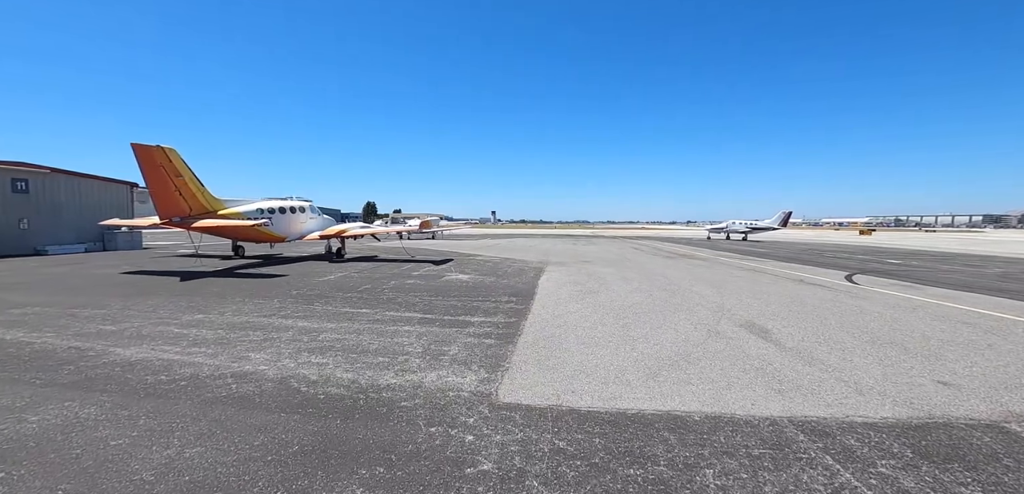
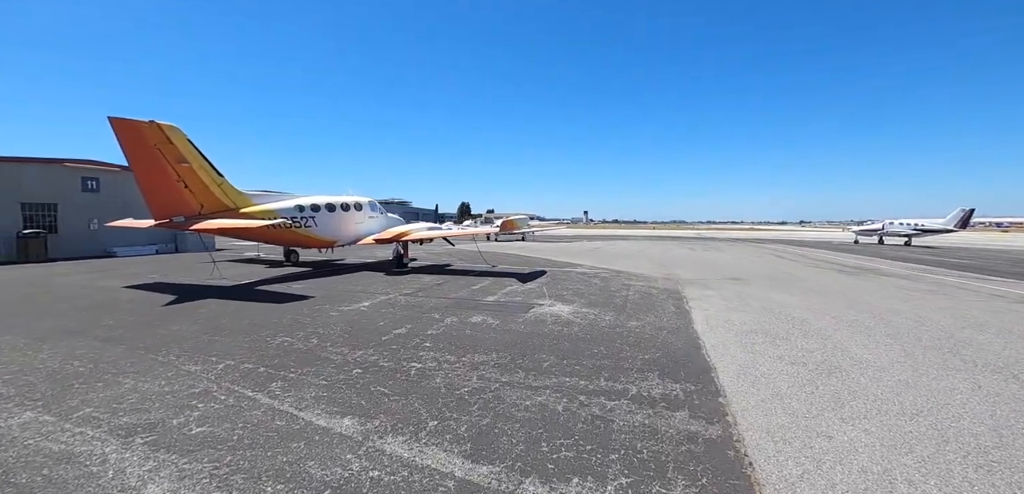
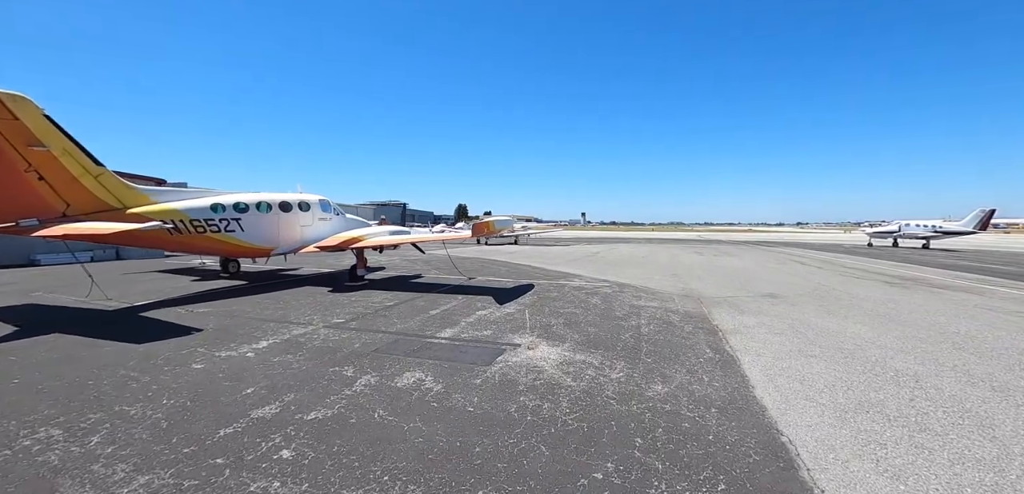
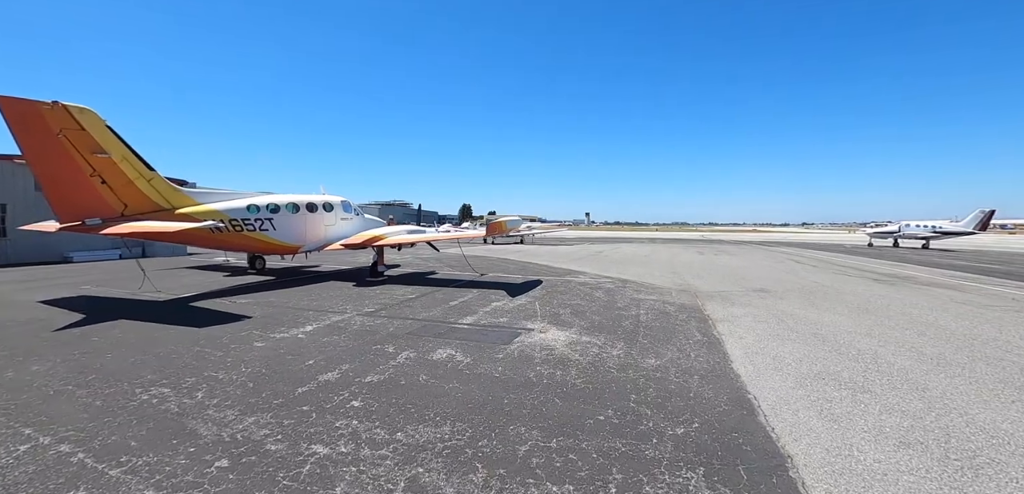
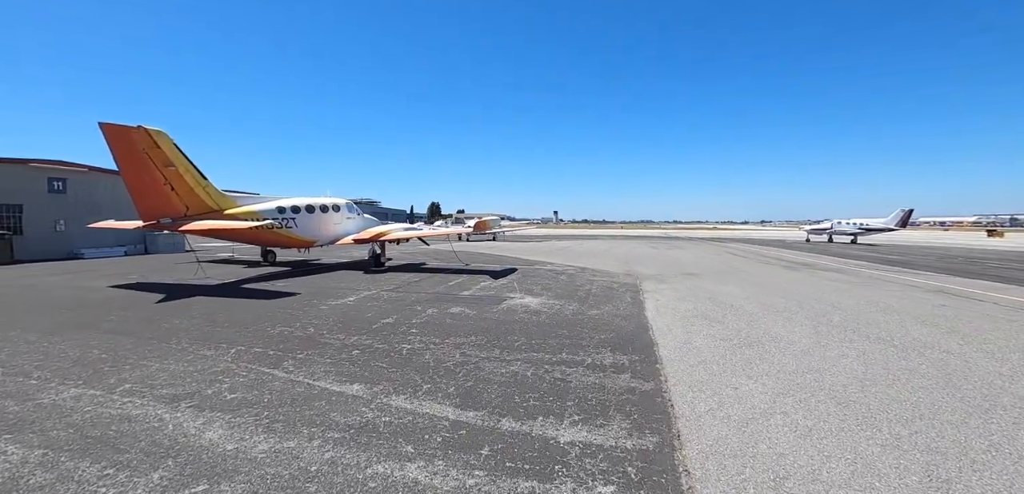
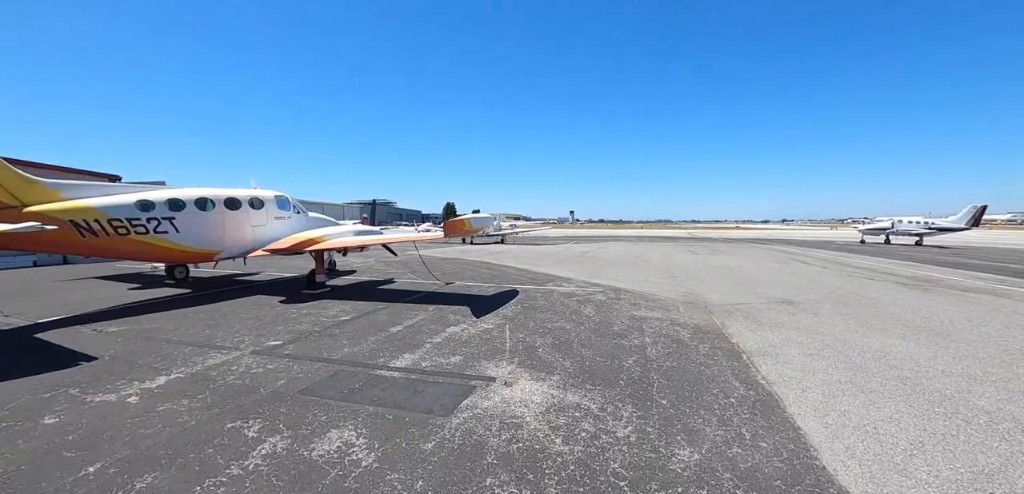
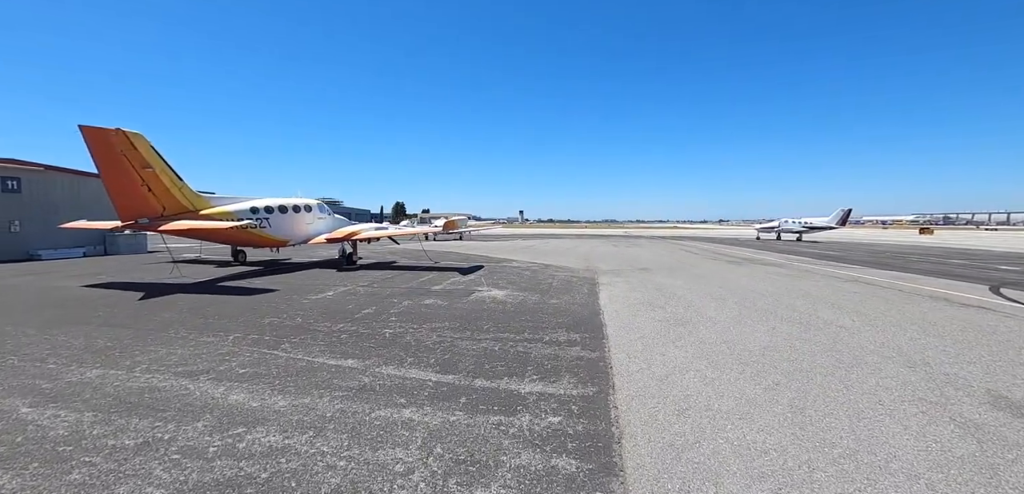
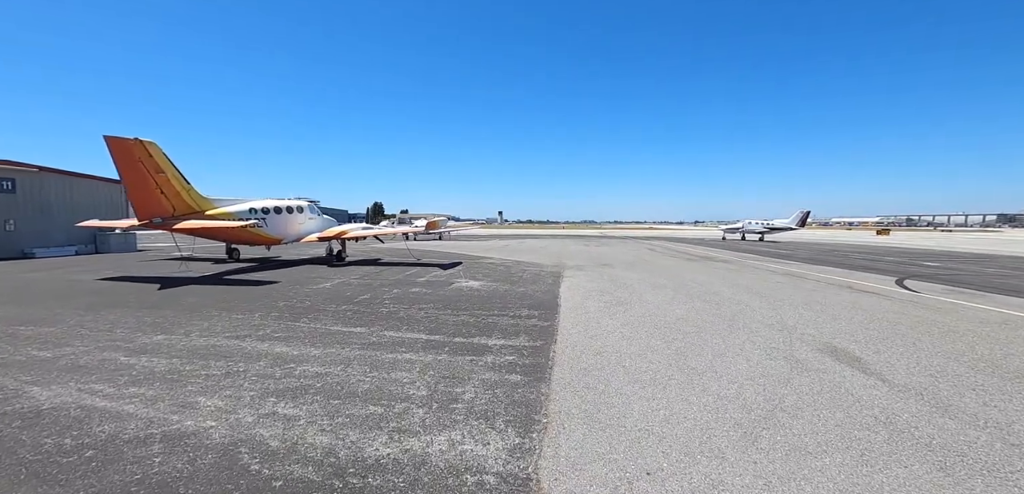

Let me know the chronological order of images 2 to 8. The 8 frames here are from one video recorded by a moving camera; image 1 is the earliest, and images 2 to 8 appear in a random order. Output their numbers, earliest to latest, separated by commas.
8, 7, 5, 2, 4, 3, 6
